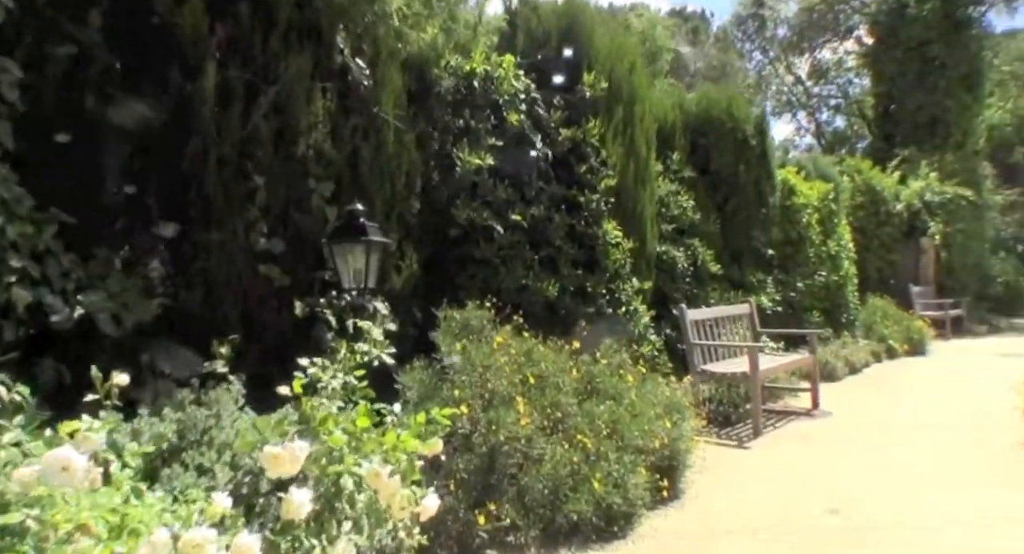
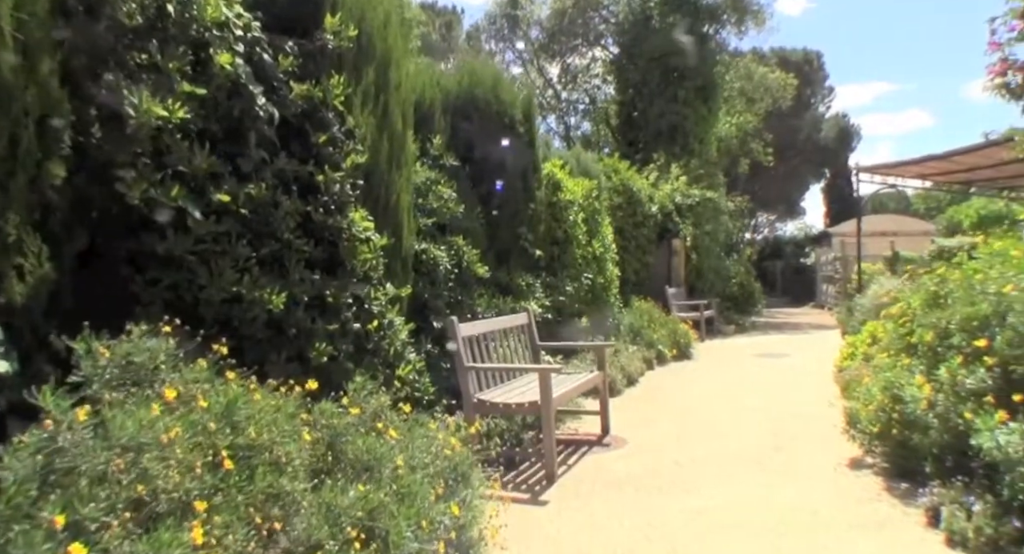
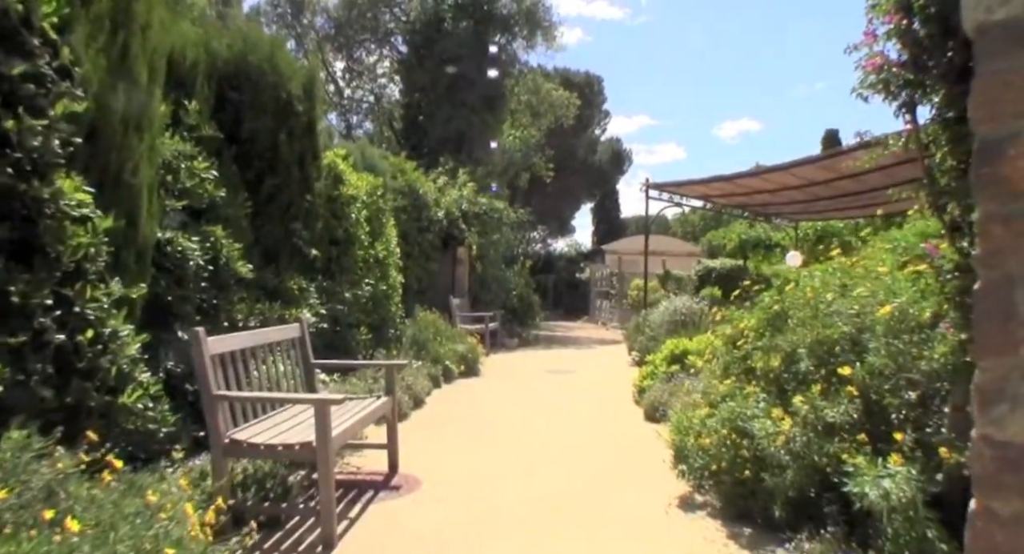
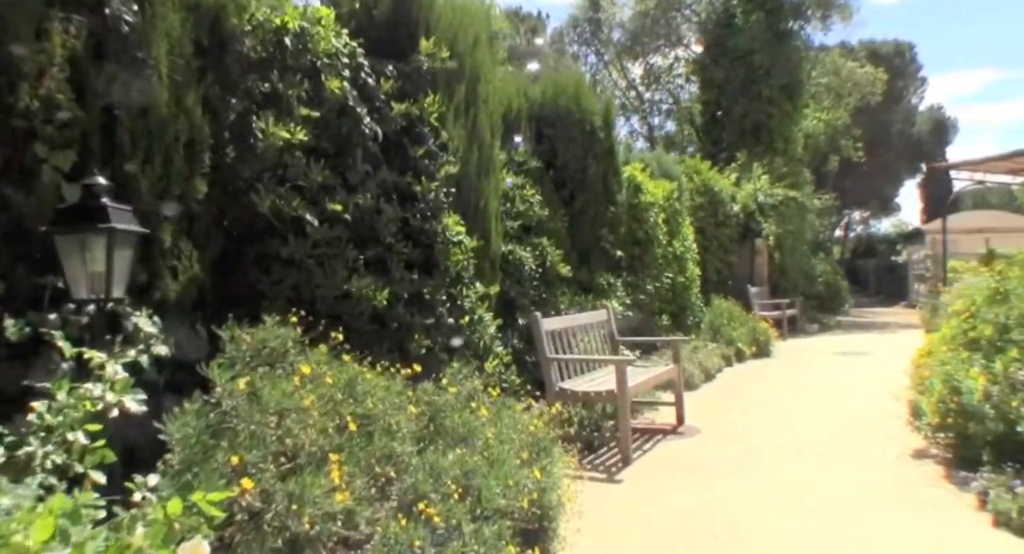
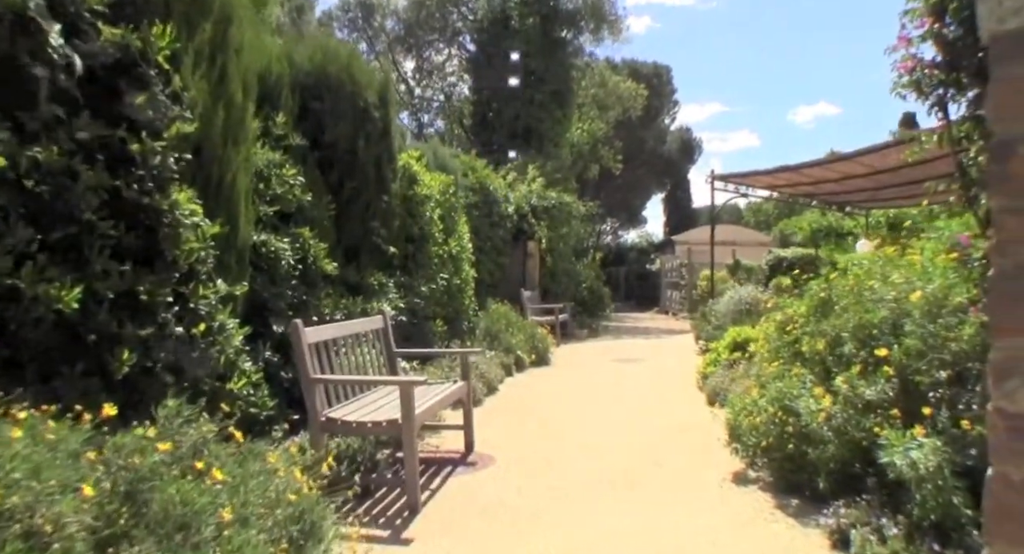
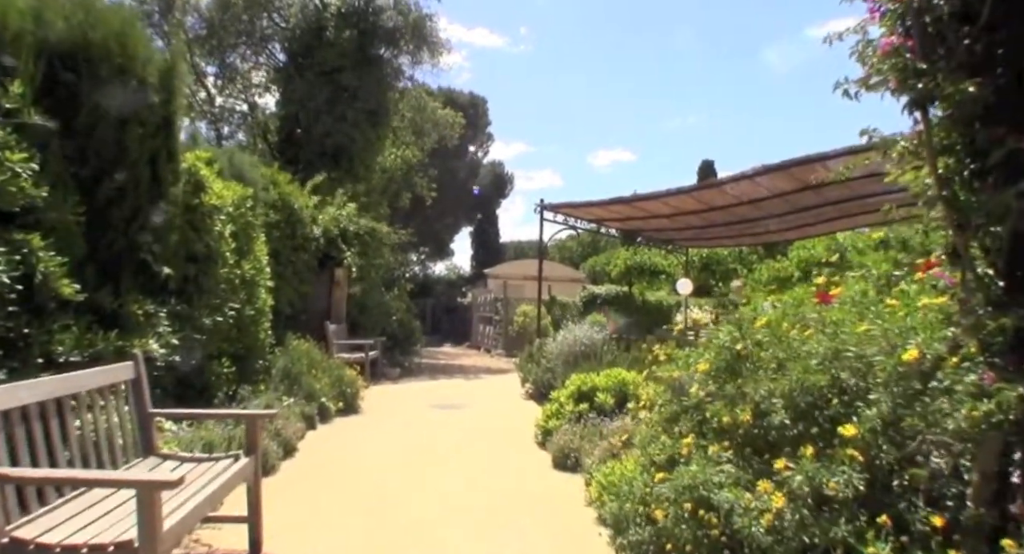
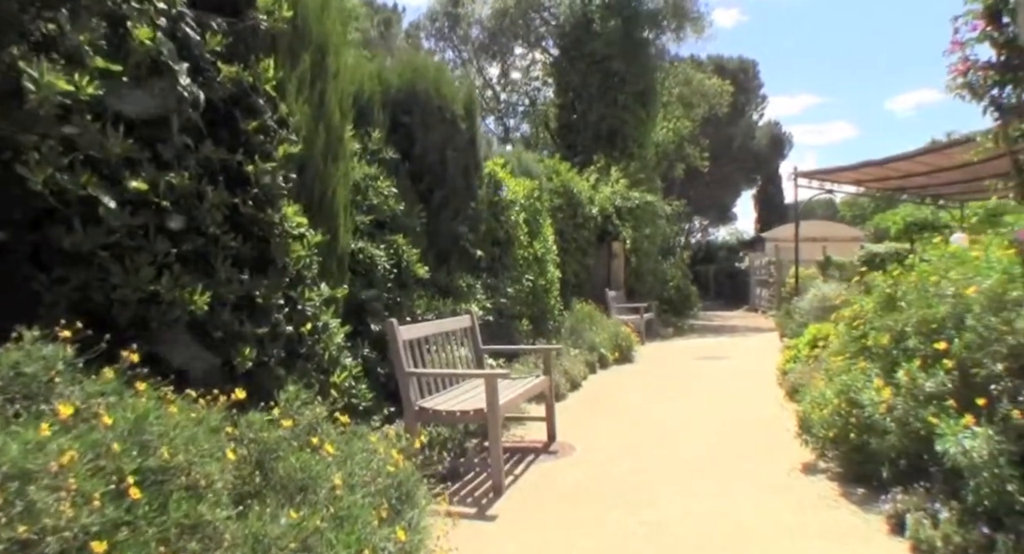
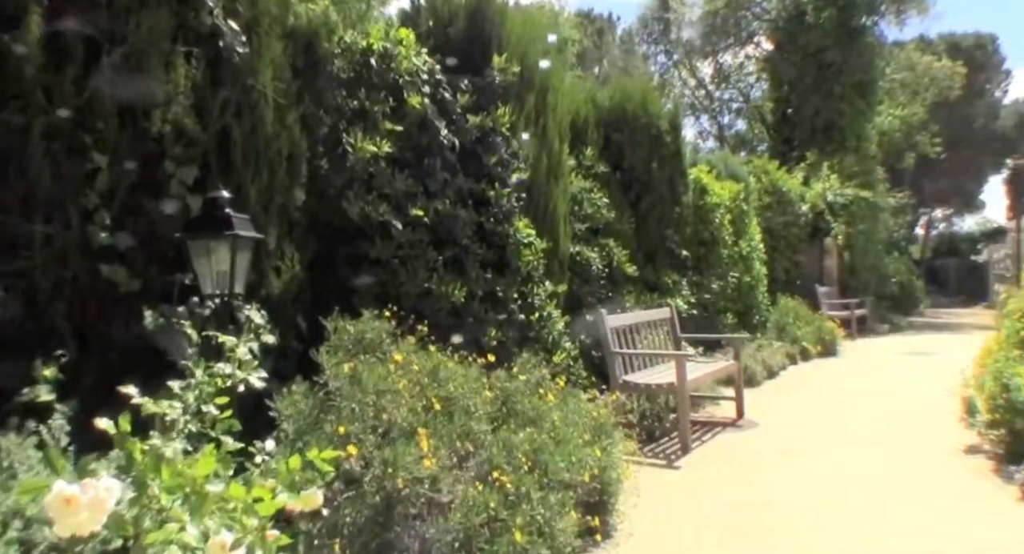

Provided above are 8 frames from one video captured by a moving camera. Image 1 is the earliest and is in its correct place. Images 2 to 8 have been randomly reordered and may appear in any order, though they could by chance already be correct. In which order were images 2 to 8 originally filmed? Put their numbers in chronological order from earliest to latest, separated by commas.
8, 4, 2, 7, 5, 3, 6
